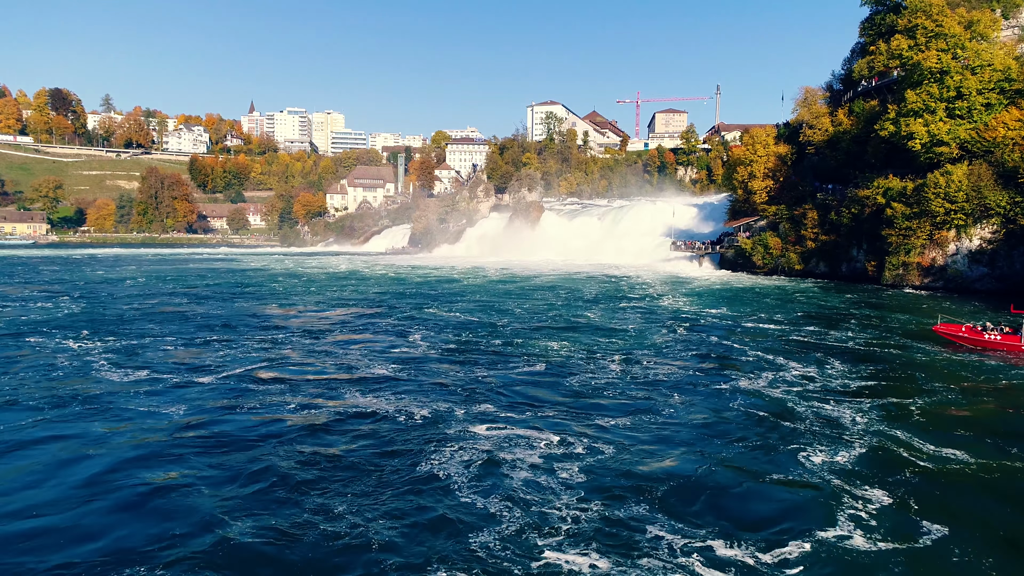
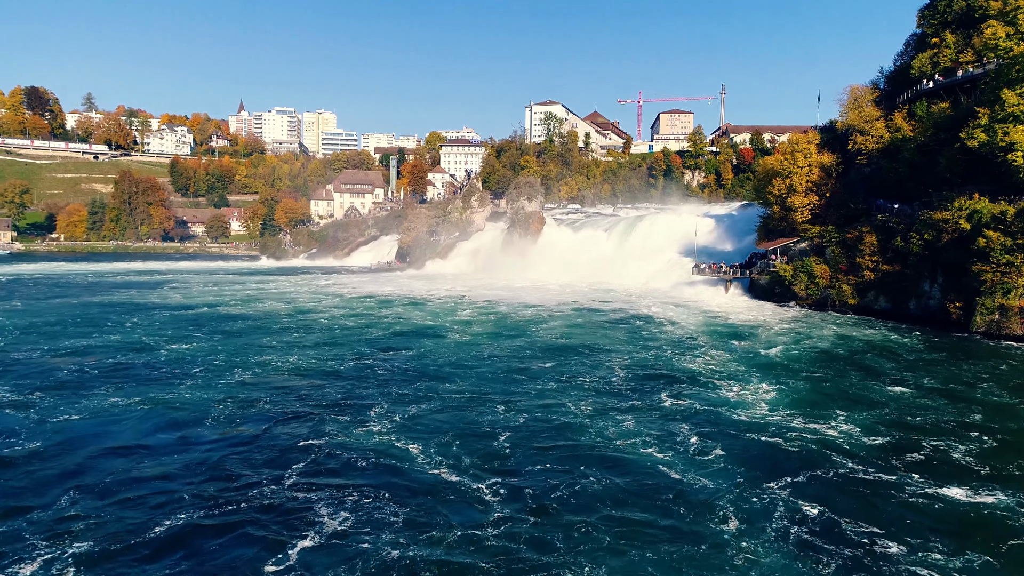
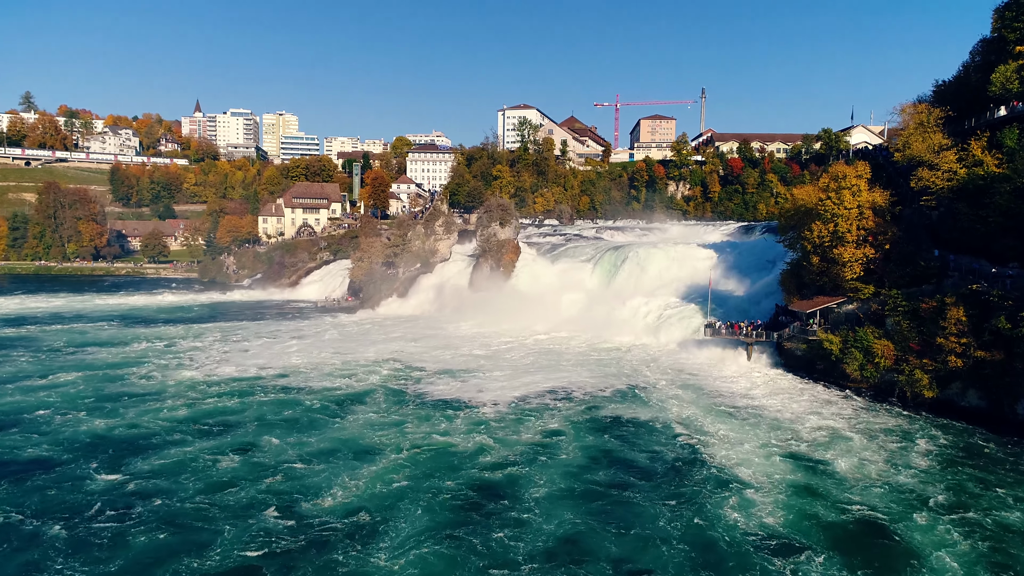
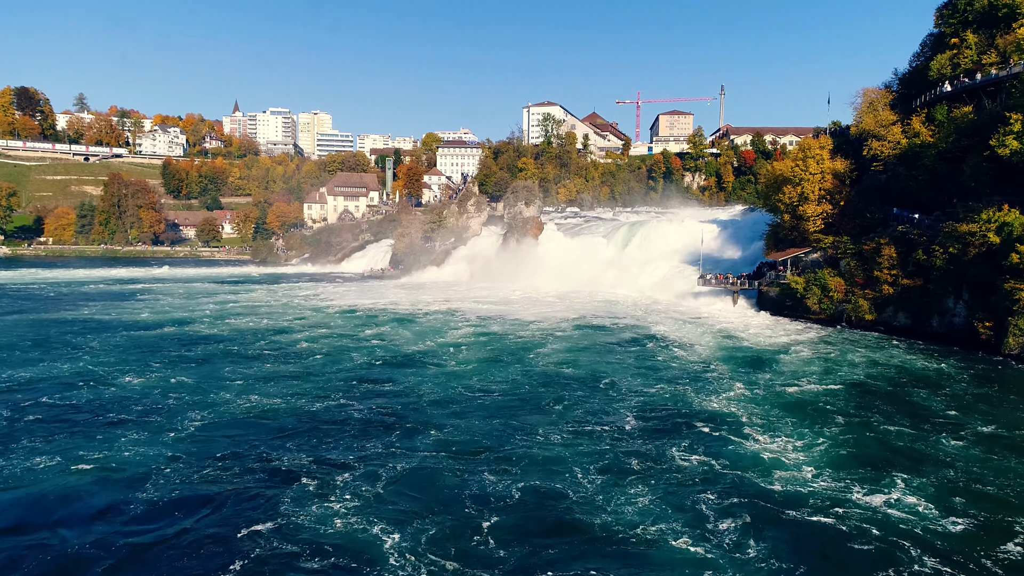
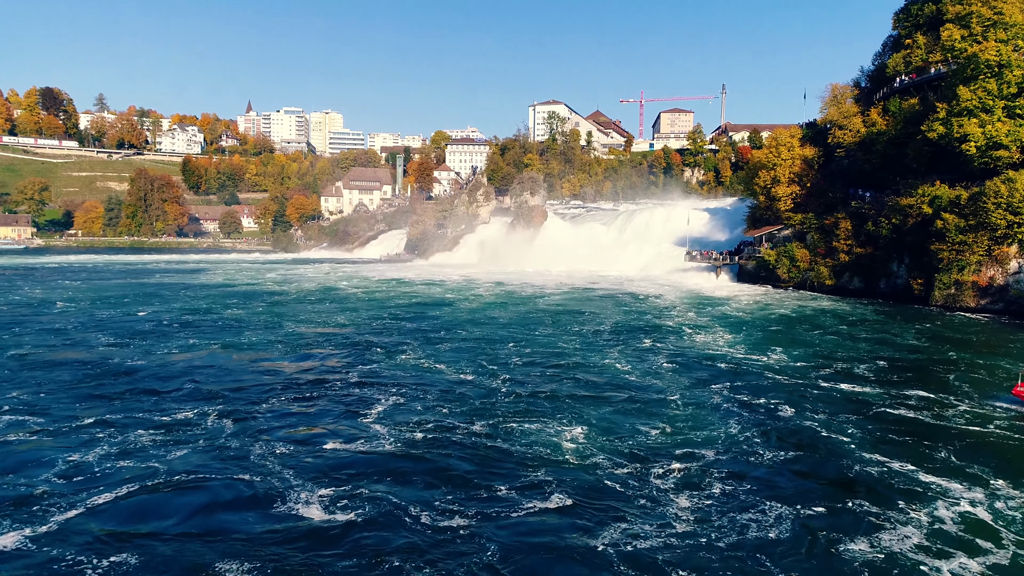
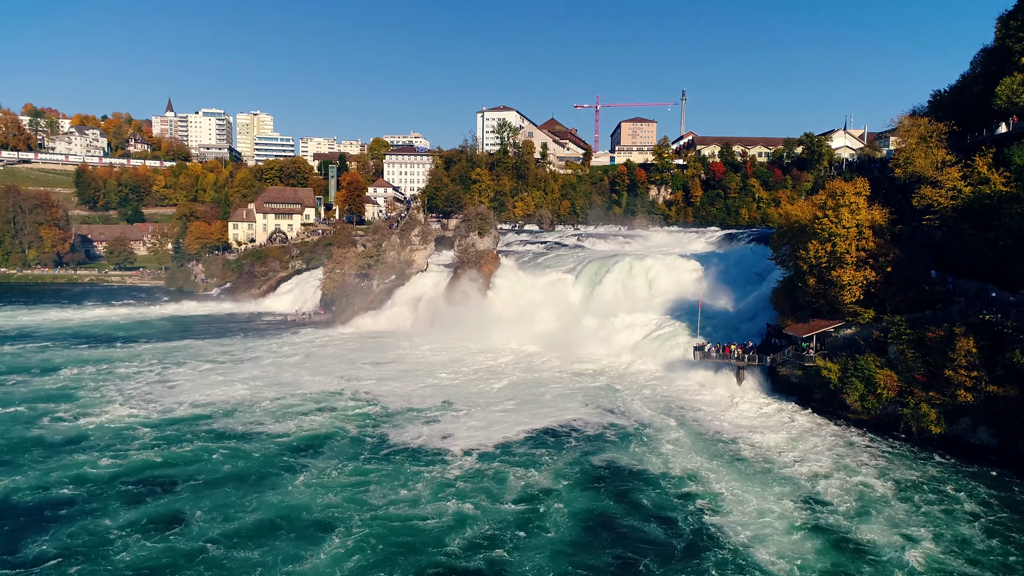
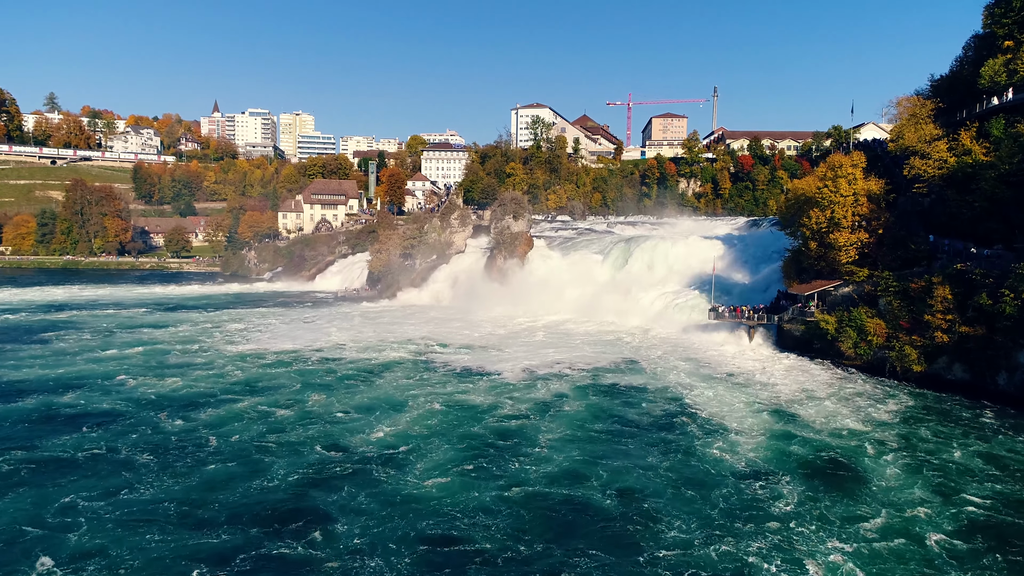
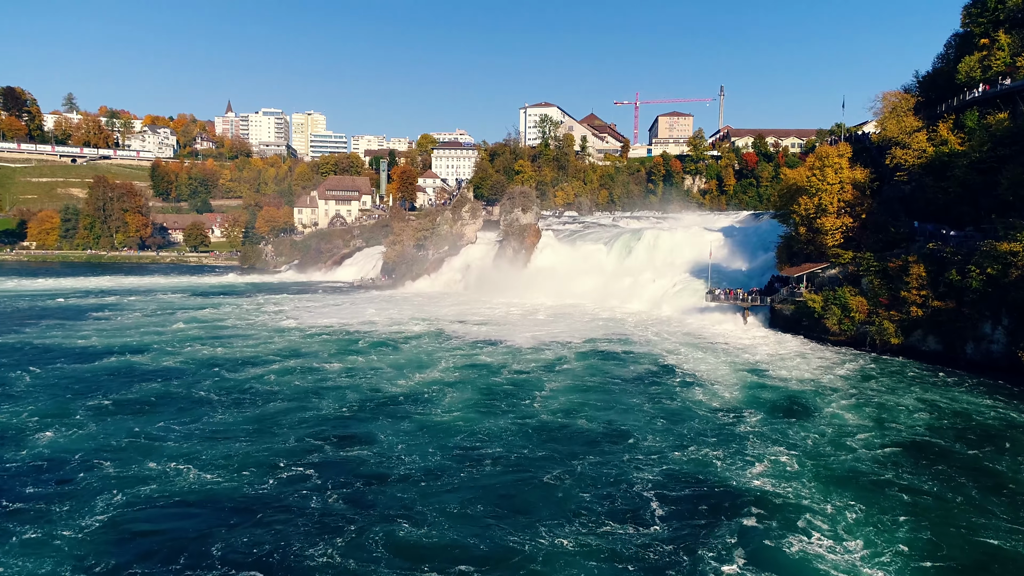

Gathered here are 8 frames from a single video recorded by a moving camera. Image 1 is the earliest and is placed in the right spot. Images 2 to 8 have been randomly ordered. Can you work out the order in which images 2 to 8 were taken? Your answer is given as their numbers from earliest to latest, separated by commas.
5, 2, 4, 8, 7, 3, 6
